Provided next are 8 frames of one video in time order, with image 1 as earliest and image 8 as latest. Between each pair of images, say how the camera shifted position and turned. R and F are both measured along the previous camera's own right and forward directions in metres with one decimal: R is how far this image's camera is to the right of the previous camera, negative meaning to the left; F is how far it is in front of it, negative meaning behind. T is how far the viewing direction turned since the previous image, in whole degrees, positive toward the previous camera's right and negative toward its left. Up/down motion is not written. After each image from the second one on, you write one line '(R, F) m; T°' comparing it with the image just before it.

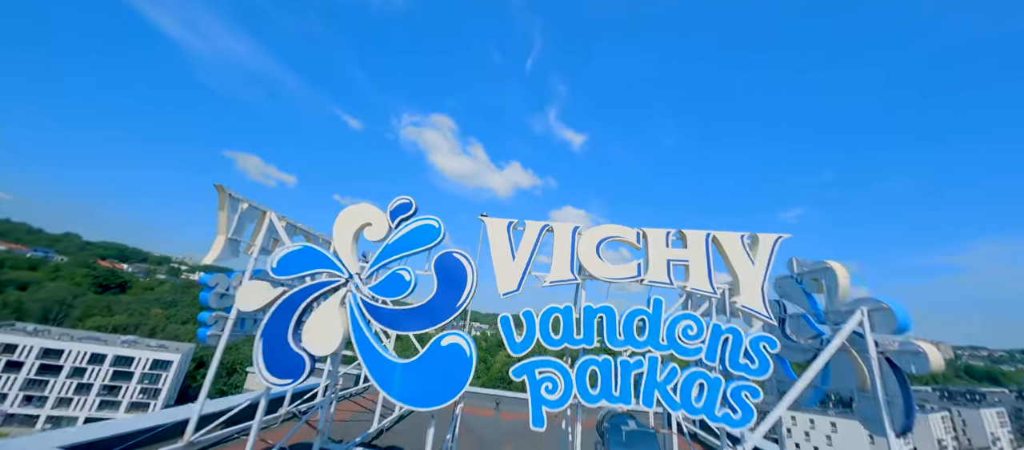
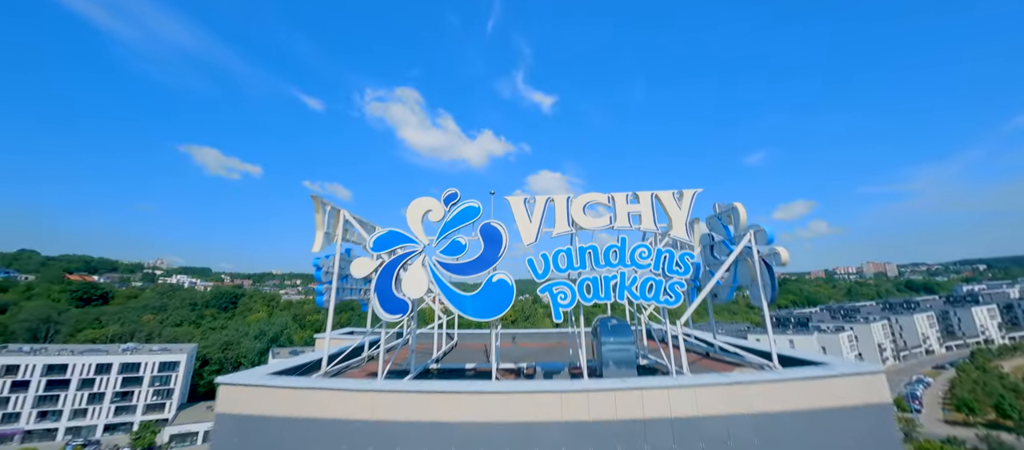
(-0.9, -3.0) m; +3°
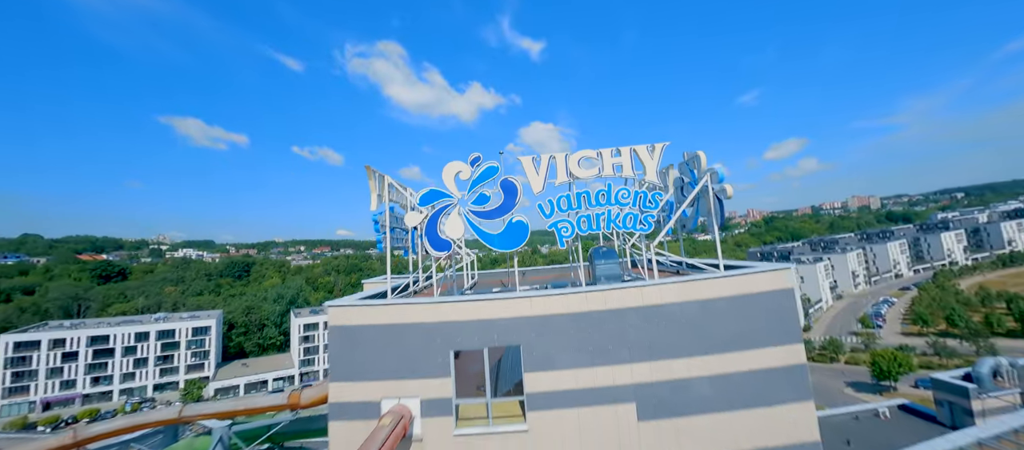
(-0.8, -3.2) m; +1°
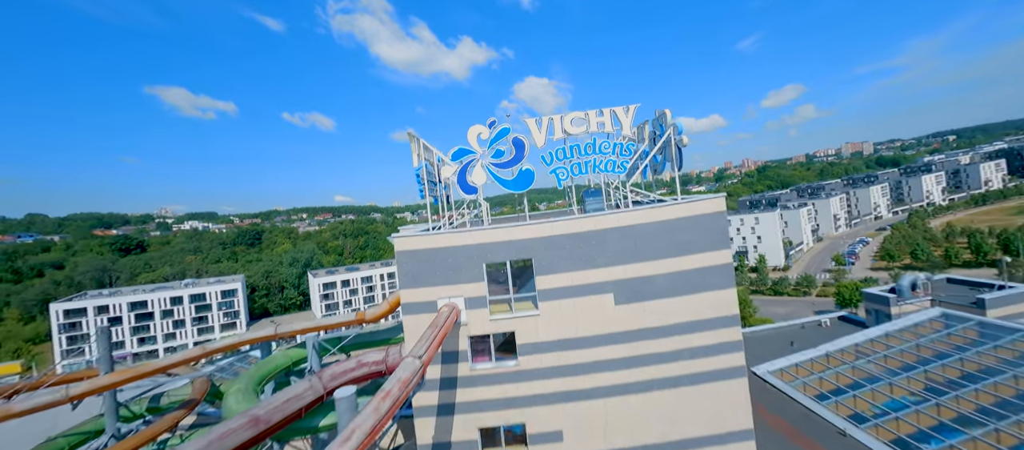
(-0.6, -3.8) m; 0°
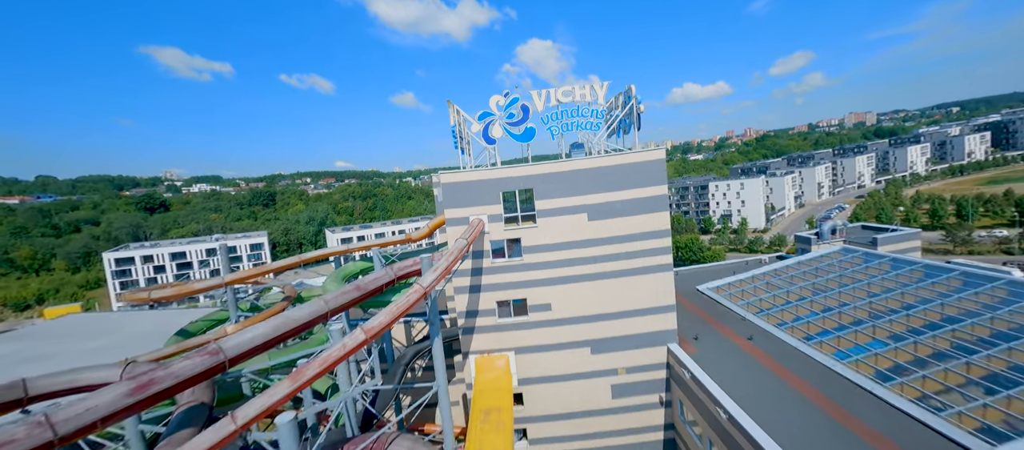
(-0.4, -5.8) m; 0°
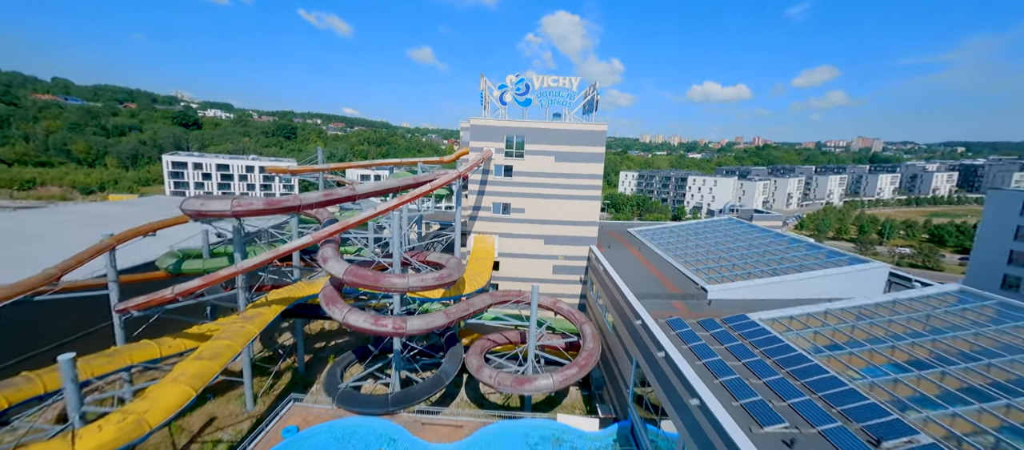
(+0.6, -11.0) m; +1°
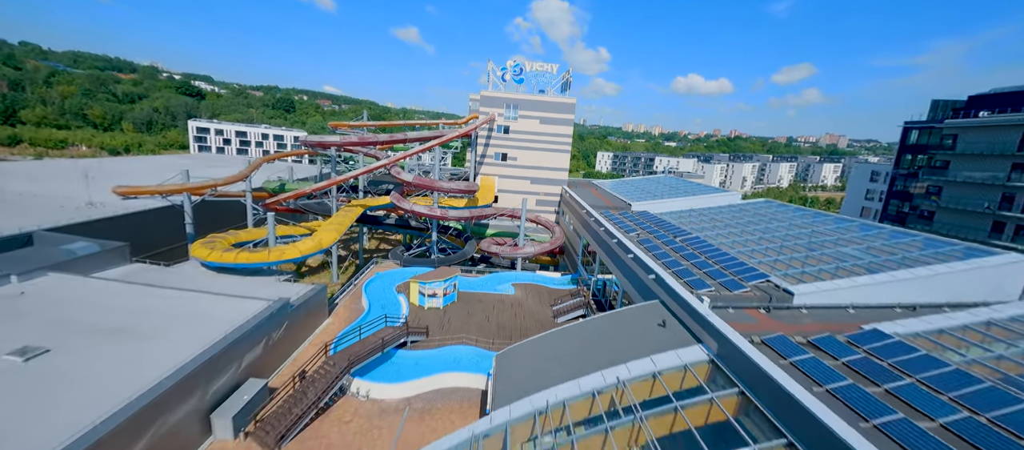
(-1.2, -11.5) m; +3°
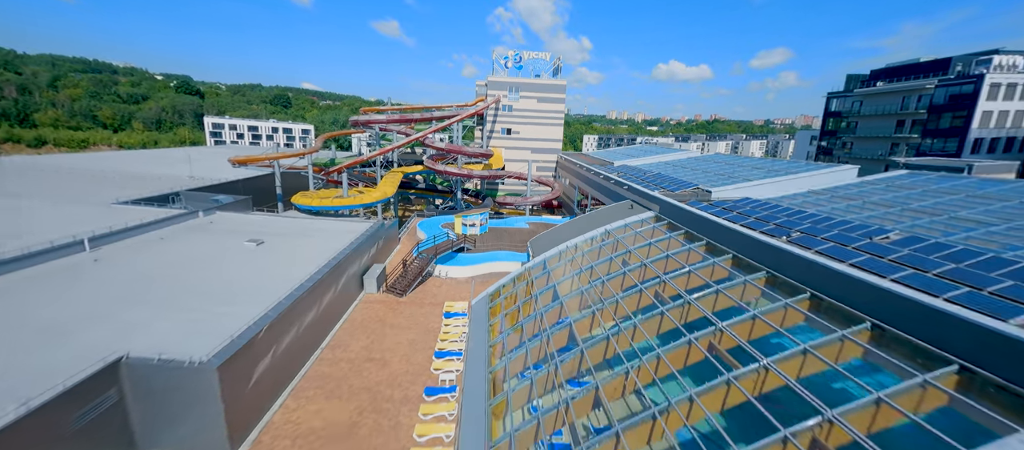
(-2.5, -8.4) m; +2°
